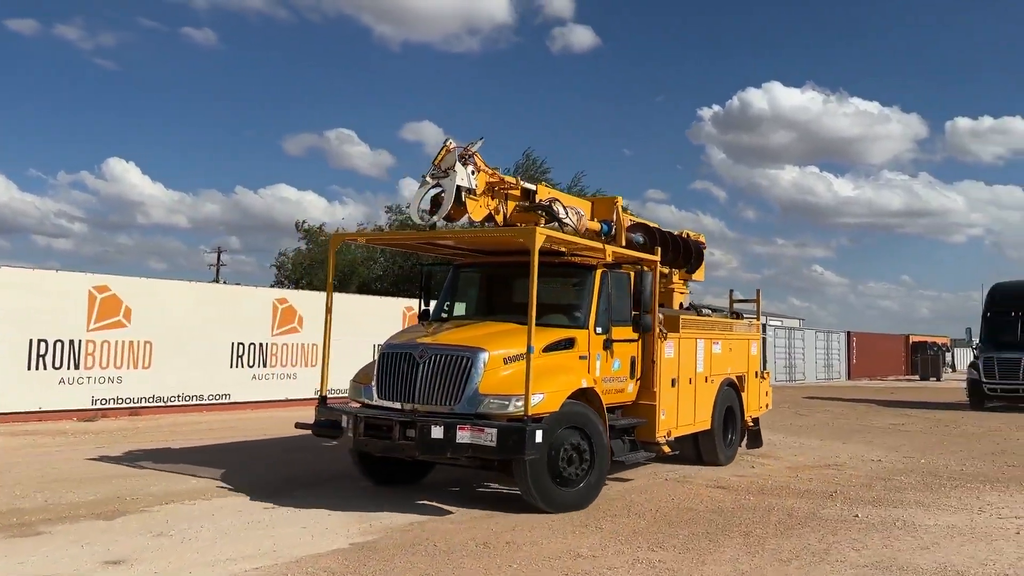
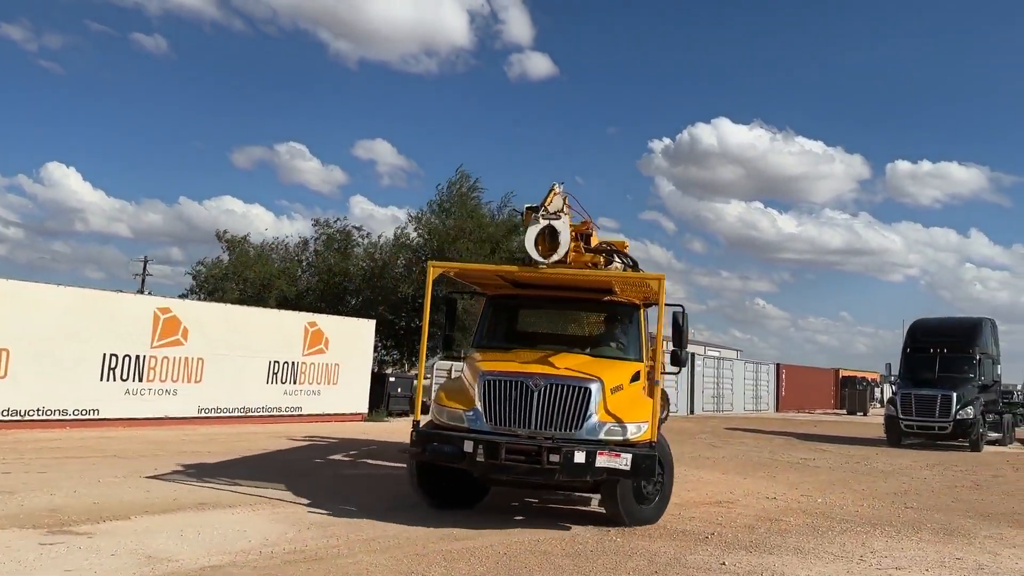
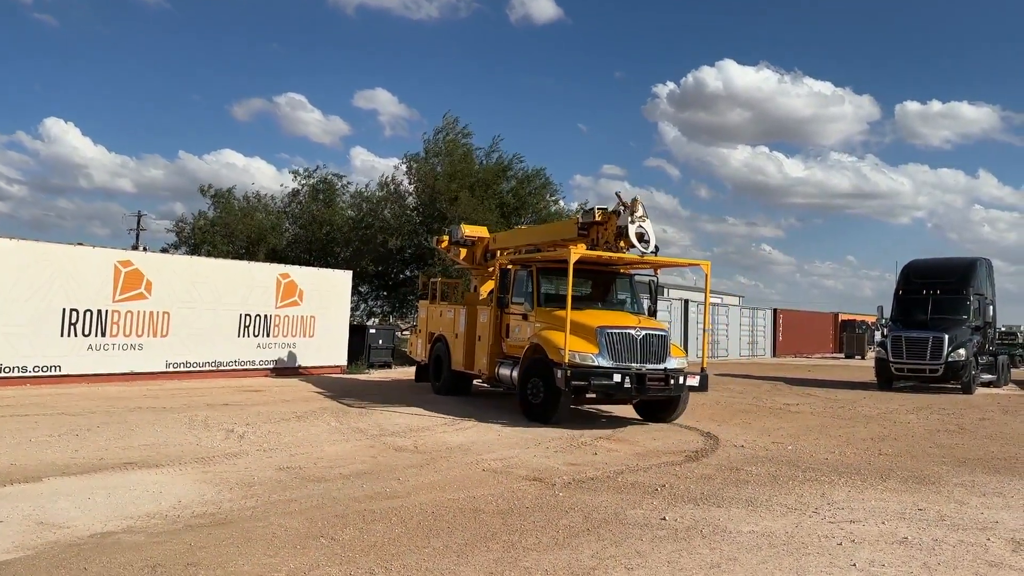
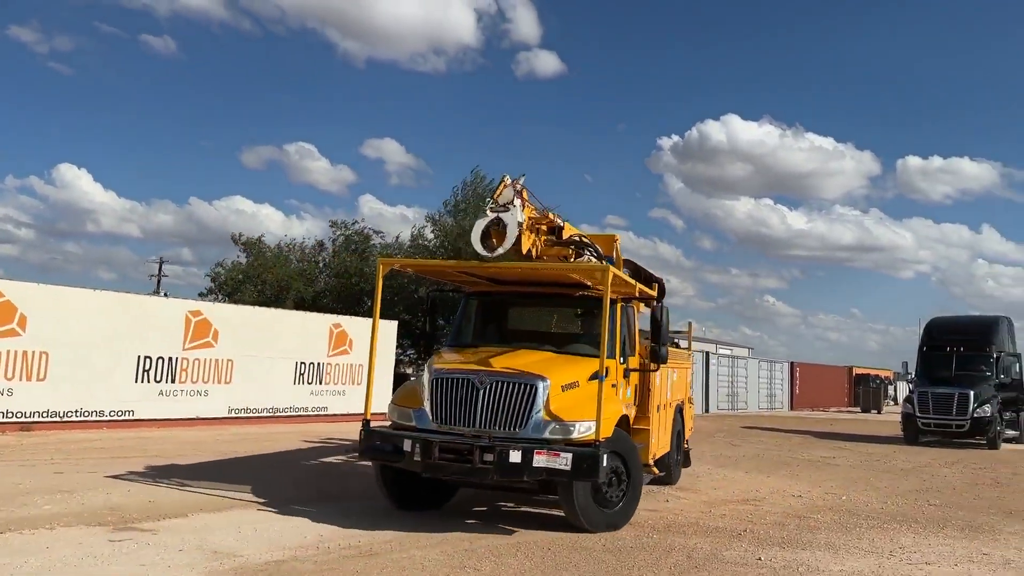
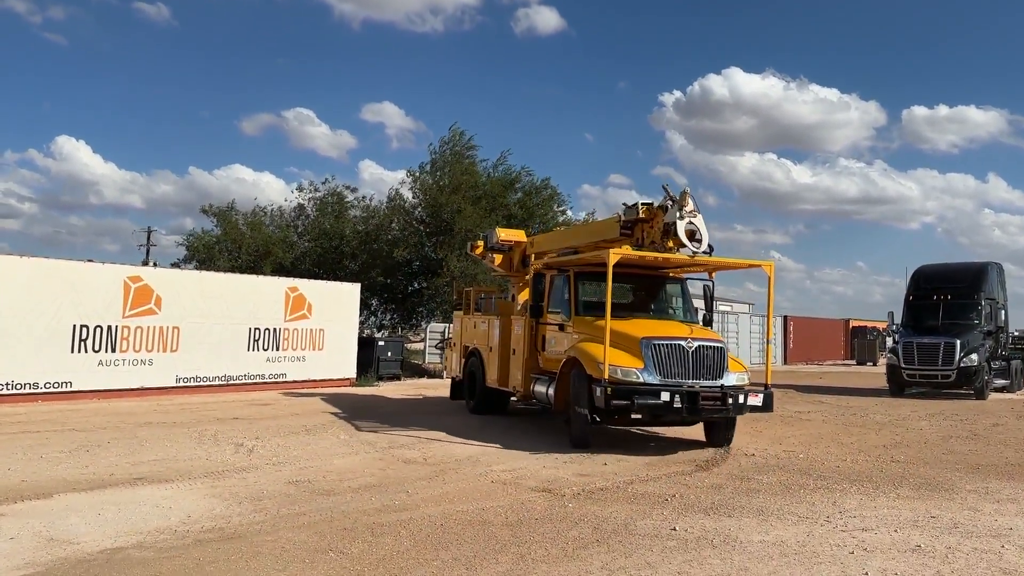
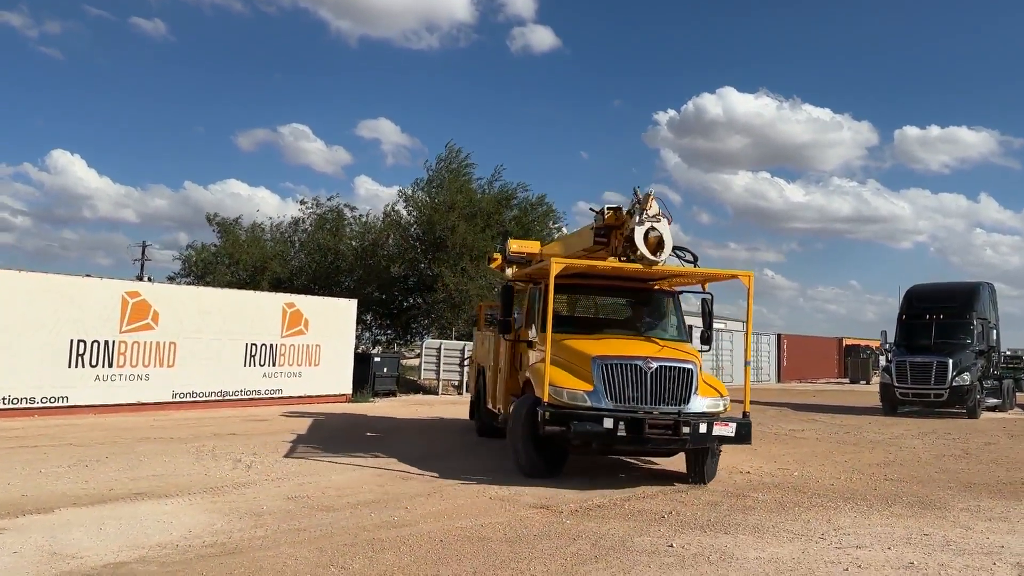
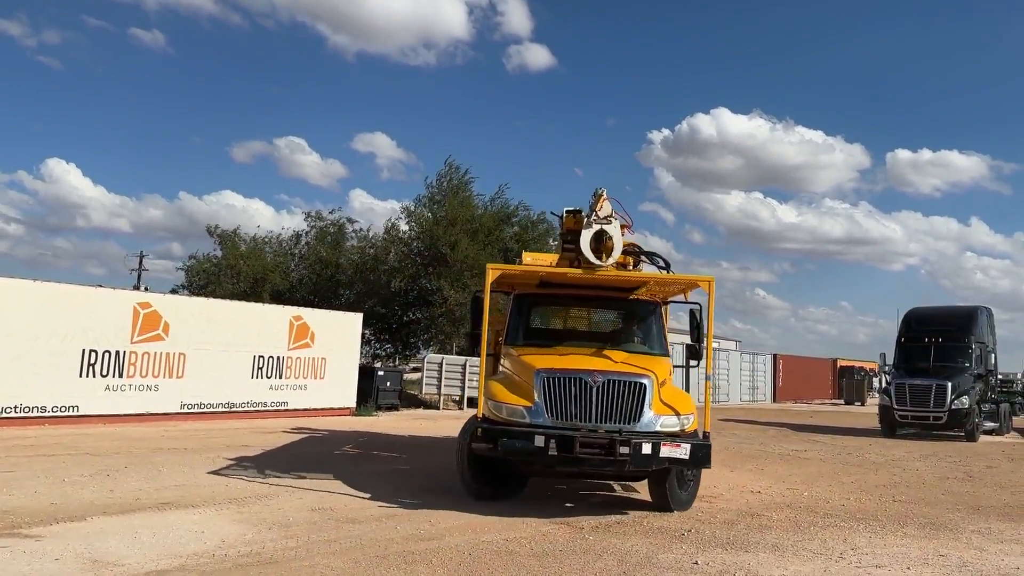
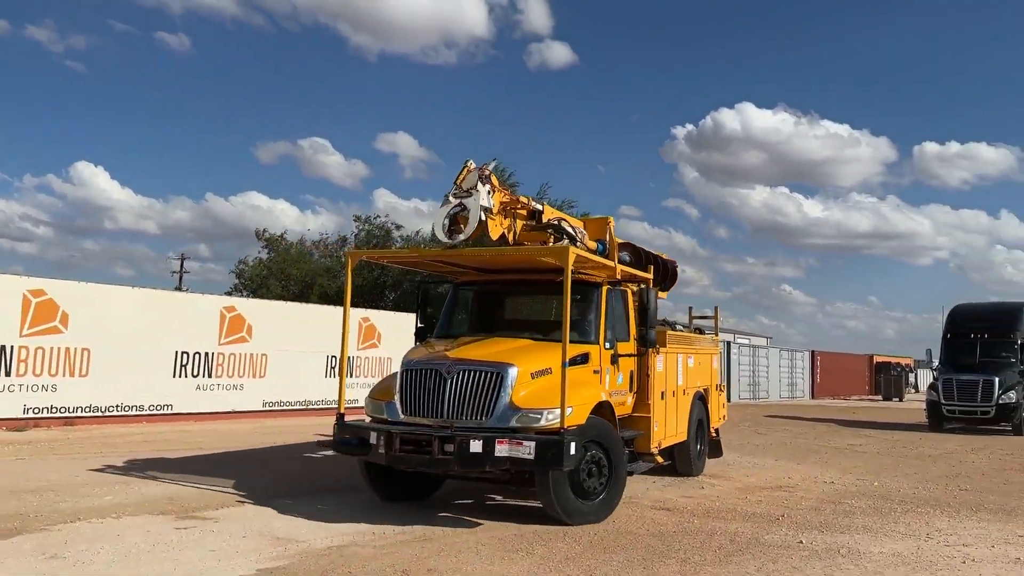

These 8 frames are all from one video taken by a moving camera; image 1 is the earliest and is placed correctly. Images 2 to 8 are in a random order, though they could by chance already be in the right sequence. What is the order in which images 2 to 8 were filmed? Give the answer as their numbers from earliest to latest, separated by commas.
8, 4, 2, 7, 6, 5, 3
